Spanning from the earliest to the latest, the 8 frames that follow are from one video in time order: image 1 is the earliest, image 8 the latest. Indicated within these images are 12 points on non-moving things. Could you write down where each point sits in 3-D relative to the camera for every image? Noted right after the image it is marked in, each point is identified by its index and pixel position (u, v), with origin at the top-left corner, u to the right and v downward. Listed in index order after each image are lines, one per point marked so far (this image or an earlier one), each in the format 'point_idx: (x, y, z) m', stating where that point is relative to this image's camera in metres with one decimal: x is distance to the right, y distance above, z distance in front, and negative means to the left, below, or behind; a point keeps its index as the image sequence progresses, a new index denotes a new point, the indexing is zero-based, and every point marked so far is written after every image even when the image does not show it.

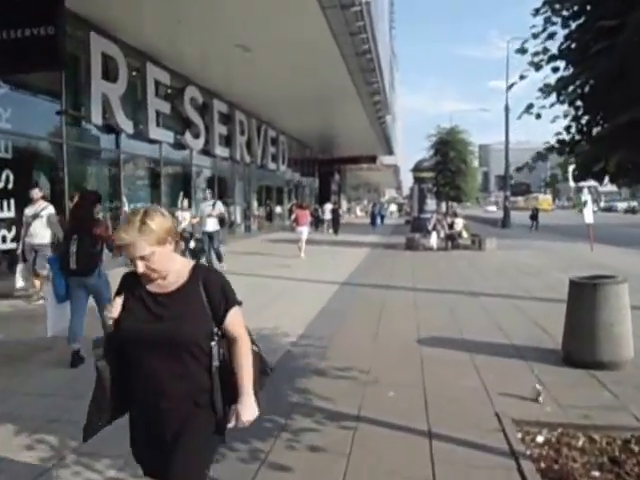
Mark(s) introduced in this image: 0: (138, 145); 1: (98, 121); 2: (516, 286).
0: (-5.7, +2.9, +18.6) m
1: (-5.9, +3.1, +15.9) m
2: (+4.1, -1.0, +12.5) m
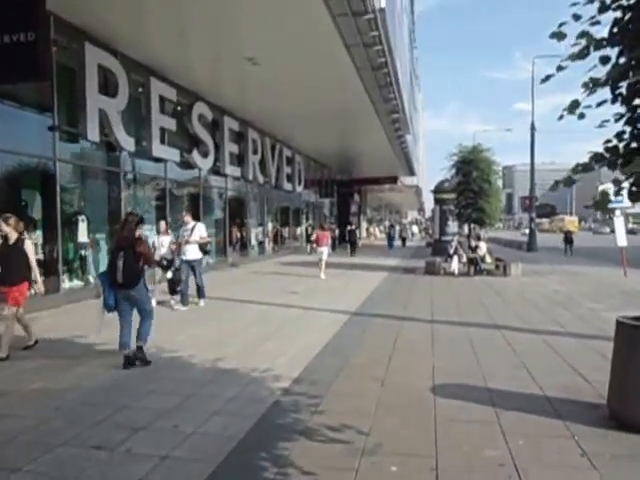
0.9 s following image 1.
0: (-5.3, +2.2, +17.9) m
1: (-5.6, +2.5, +15.1) m
2: (+4.2, -1.5, +11.2) m
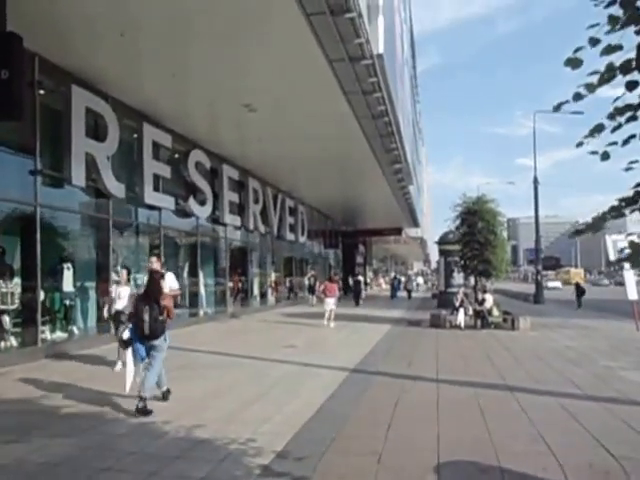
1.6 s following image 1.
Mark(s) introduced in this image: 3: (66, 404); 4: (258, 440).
0: (-5.3, +0.8, +17.3) m
1: (-5.7, +1.3, +14.6) m
2: (+4.1, -2.4, +10.3) m
3: (-3.7, -2.3, +8.5) m
4: (-0.7, -2.2, +6.5) m
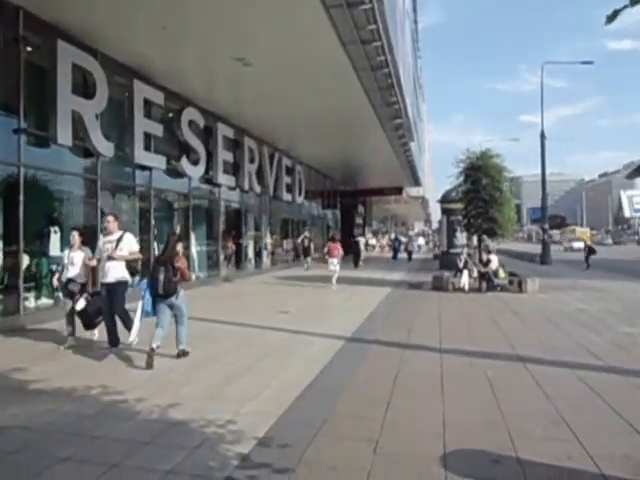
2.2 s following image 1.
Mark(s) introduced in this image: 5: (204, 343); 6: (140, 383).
0: (-5.4, +1.8, +16.3) m
1: (-5.8, +2.2, +13.6) m
2: (+4.1, -1.7, +9.5) m
3: (-3.7, -1.8, +7.8) m
4: (-0.8, -1.8, +5.7) m
5: (-2.0, -1.7, +9.9) m
6: (-2.2, -1.8, +7.2) m
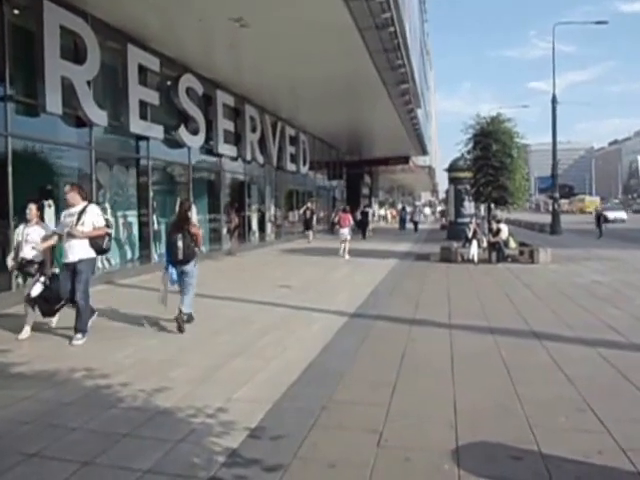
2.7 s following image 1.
0: (-5.4, +2.6, +15.7) m
1: (-5.8, +2.8, +13.0) m
2: (+4.1, -1.2, +8.9) m
3: (-3.7, -1.5, +7.3) m
4: (-0.8, -1.5, +5.2) m
5: (-1.9, -1.3, +9.4) m
6: (-2.2, -1.4, +6.8) m
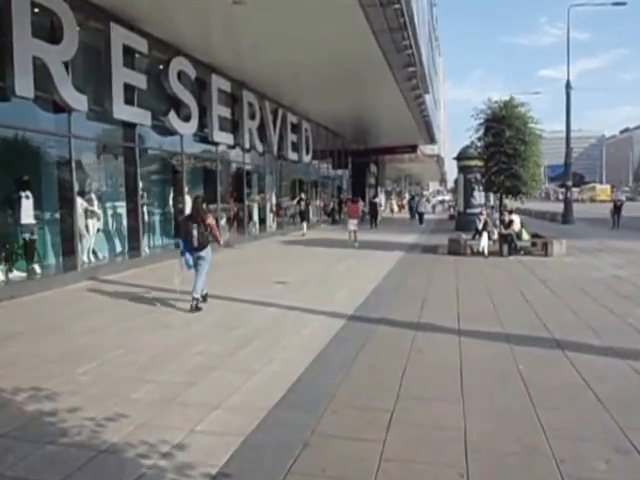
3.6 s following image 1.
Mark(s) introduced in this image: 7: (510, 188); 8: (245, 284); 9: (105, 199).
0: (-5.4, +2.7, +14.7) m
1: (-5.8, +2.9, +12.0) m
2: (+4.0, -1.1, +7.9) m
3: (-3.9, -1.4, +6.4) m
4: (-0.9, -1.5, +4.3) m
5: (-2.0, -1.2, +8.5) m
6: (-2.3, -1.4, +5.8) m
7: (+6.2, +1.7, +19.2) m
8: (-1.6, -0.9, +12.7) m
9: (-5.5, +1.0, +15.3) m
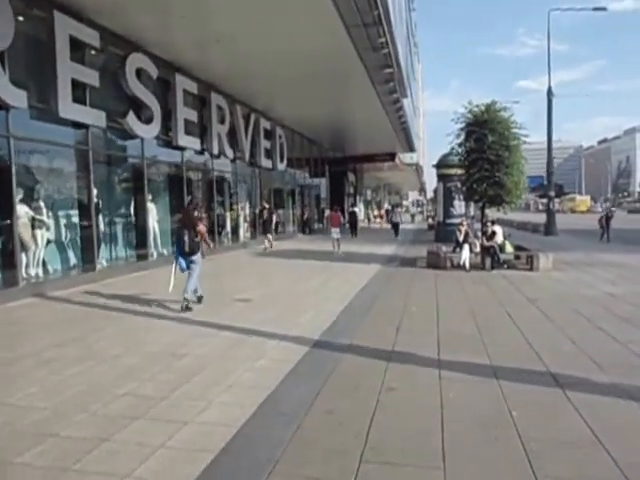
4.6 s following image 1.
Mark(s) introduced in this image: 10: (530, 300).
0: (-6.1, +2.5, +13.4) m
1: (-6.4, +2.7, +10.7) m
2: (+3.5, -1.3, +6.9) m
3: (-4.3, -1.6, +5.0) m
4: (-1.3, -1.6, +3.1) m
5: (-2.5, -1.4, +7.2) m
6: (-2.7, -1.6, +4.6) m
7: (+5.3, +1.3, +18.3) m
8: (-2.2, -1.2, +11.4) m
9: (-6.2, +0.8, +13.9) m
10: (+3.9, -1.1, +11.1) m
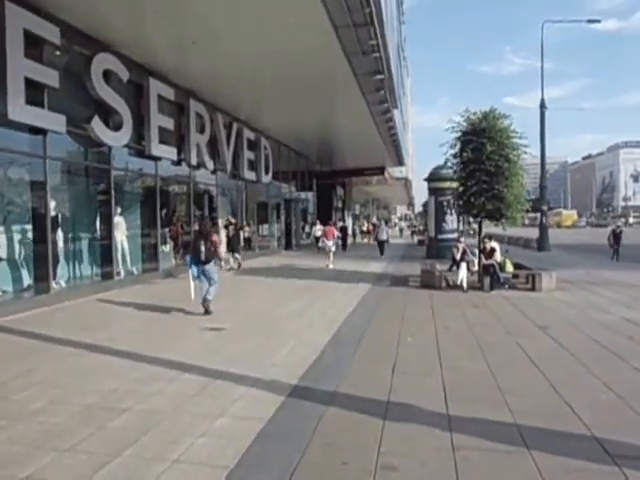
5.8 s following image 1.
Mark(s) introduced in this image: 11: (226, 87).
0: (-6.4, +2.1, +12.0) m
1: (-6.7, +2.4, +9.2) m
2: (+3.3, -1.5, +5.5) m
3: (-4.5, -1.7, +3.5) m
4: (-1.4, -1.8, +1.6) m
5: (-2.7, -1.6, +5.8) m
6: (-2.9, -1.7, +3.1) m
7: (+4.9, +0.8, +17.0) m
8: (-2.5, -1.5, +10.0) m
9: (-6.6, +0.4, +12.4) m
10: (+3.6, -1.4, +9.7) m
11: (-3.2, +5.2, +20.0) m
